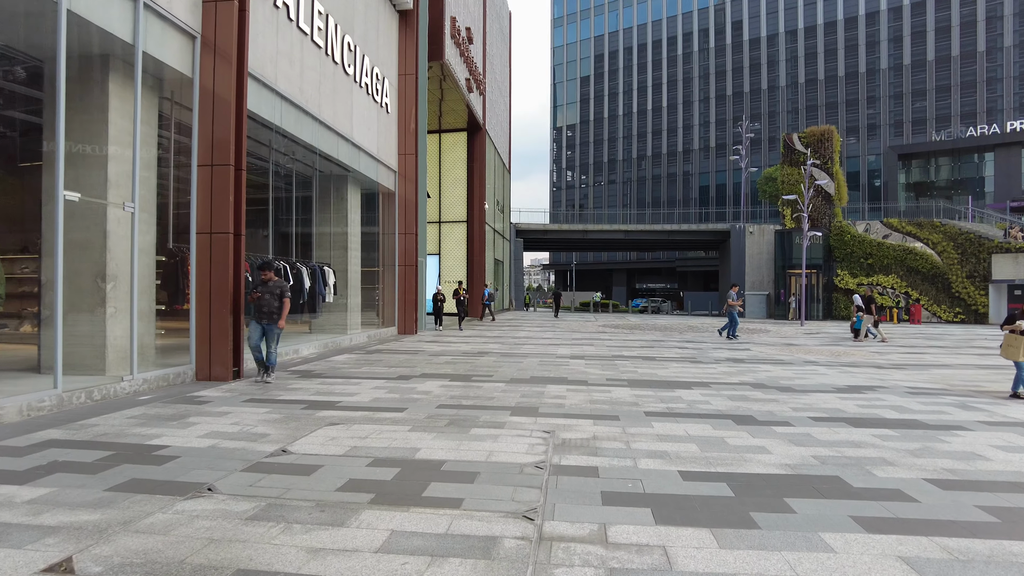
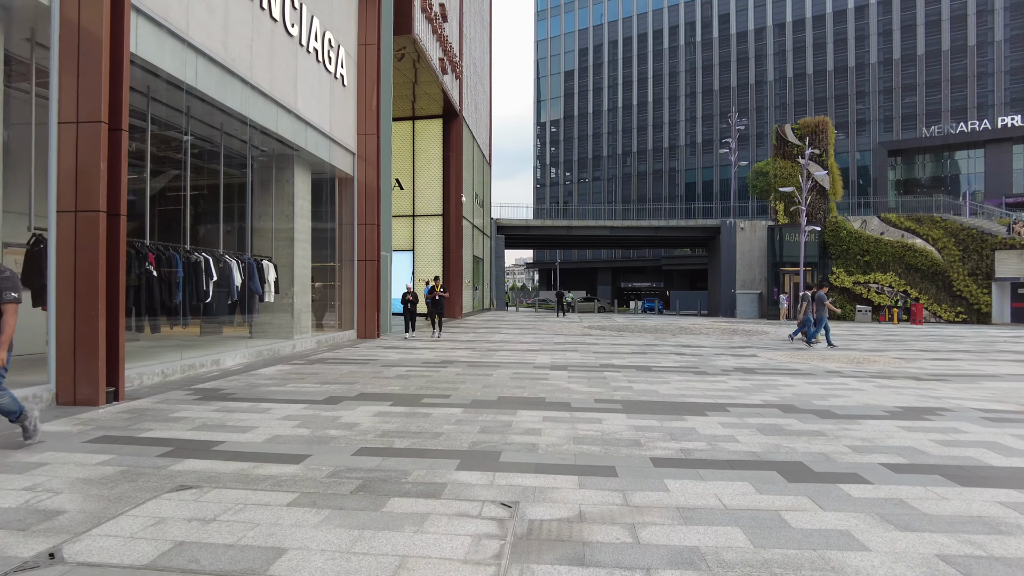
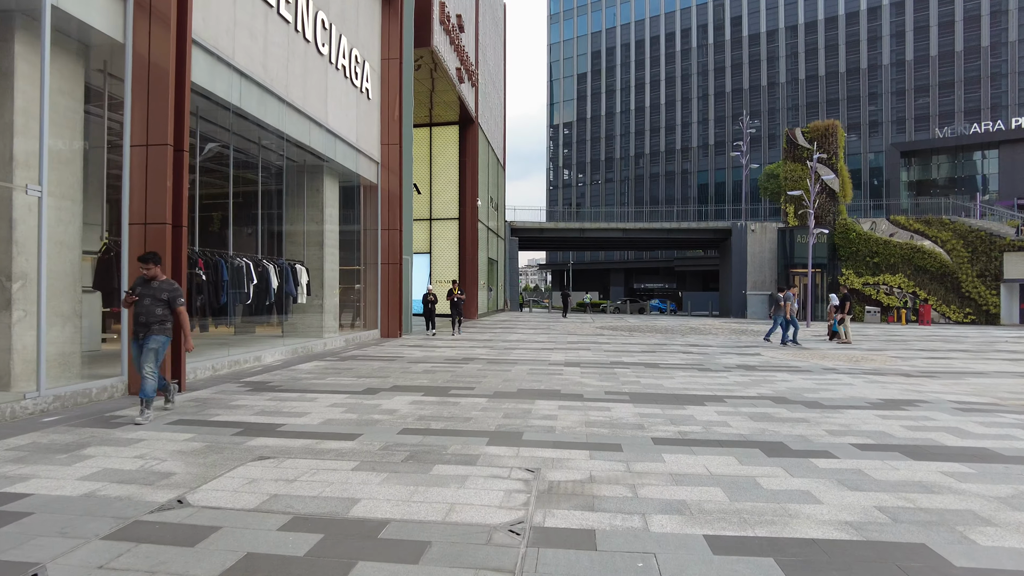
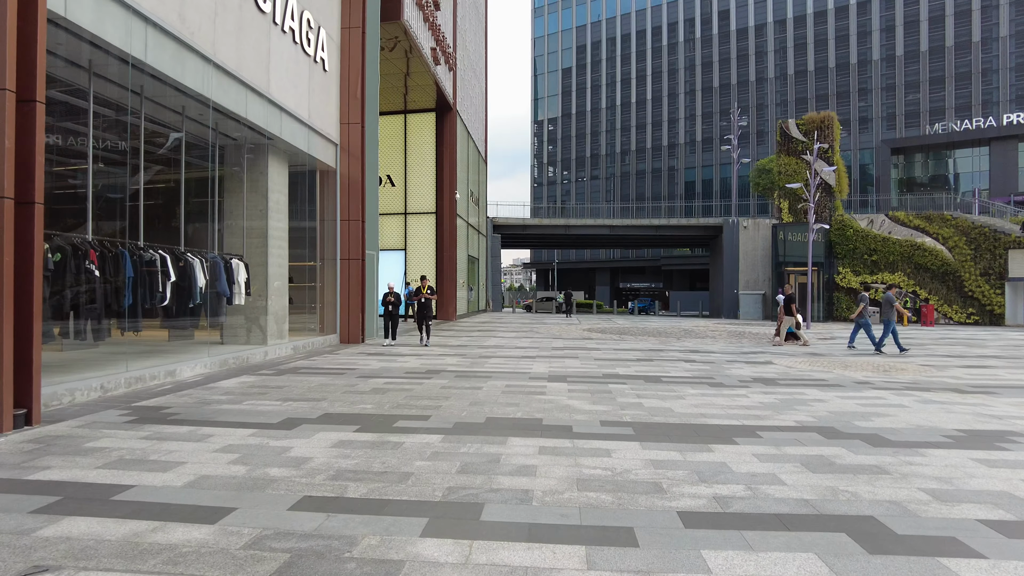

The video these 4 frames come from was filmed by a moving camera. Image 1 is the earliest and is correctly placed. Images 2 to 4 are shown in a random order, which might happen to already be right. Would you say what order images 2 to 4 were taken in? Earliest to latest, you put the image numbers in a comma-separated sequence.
3, 2, 4
